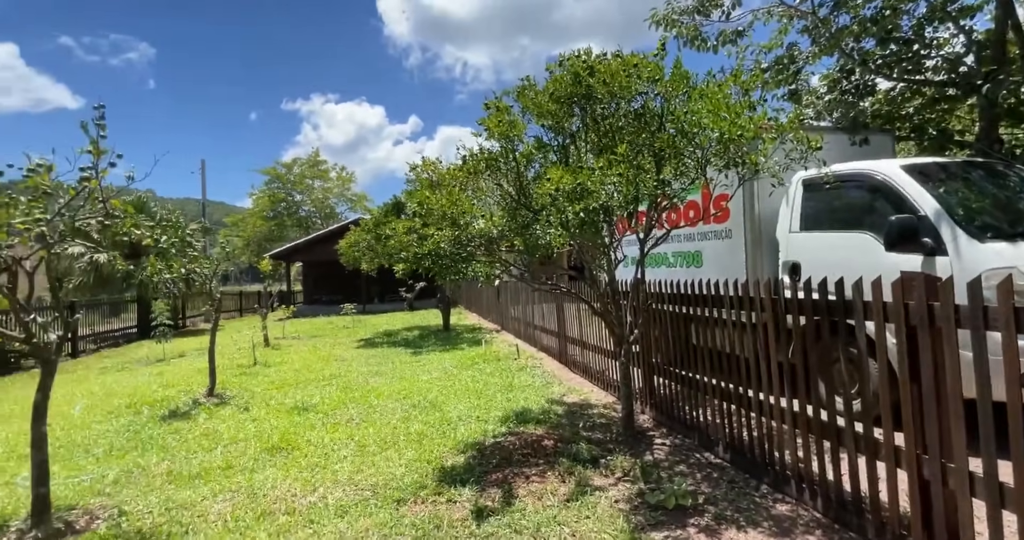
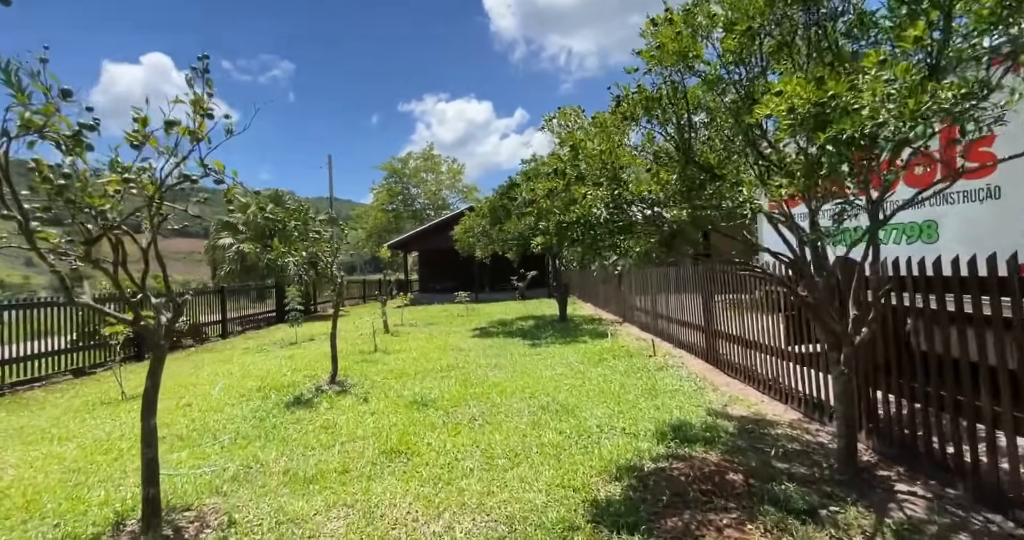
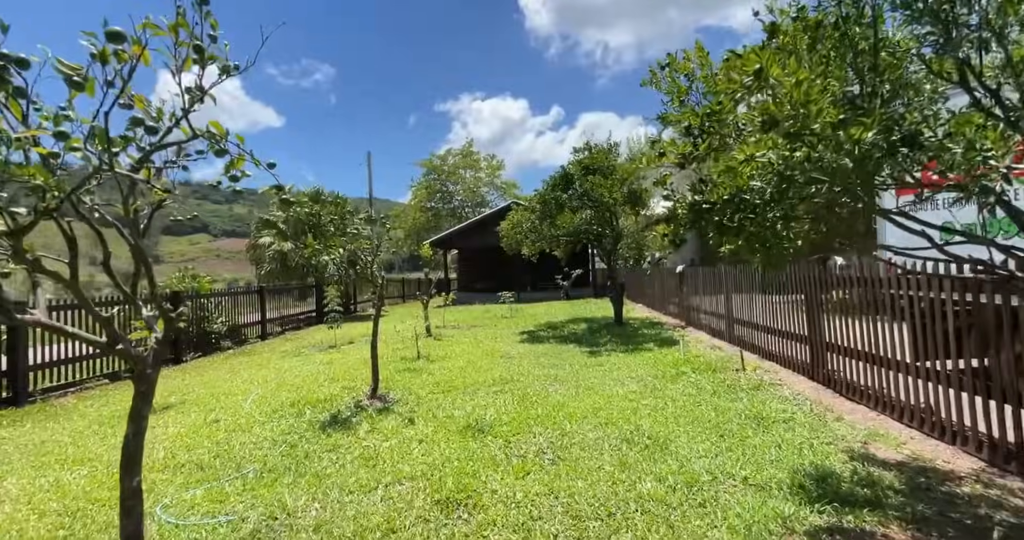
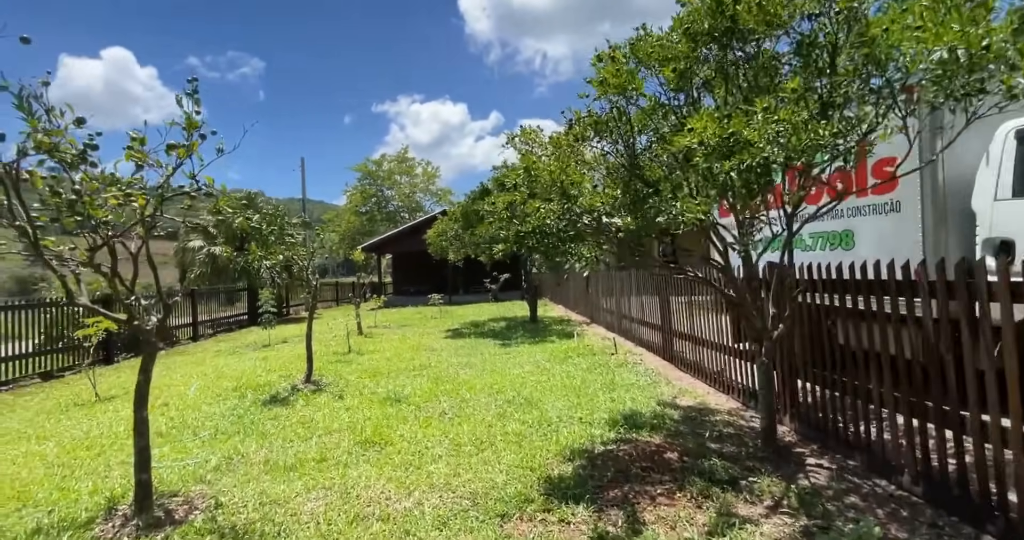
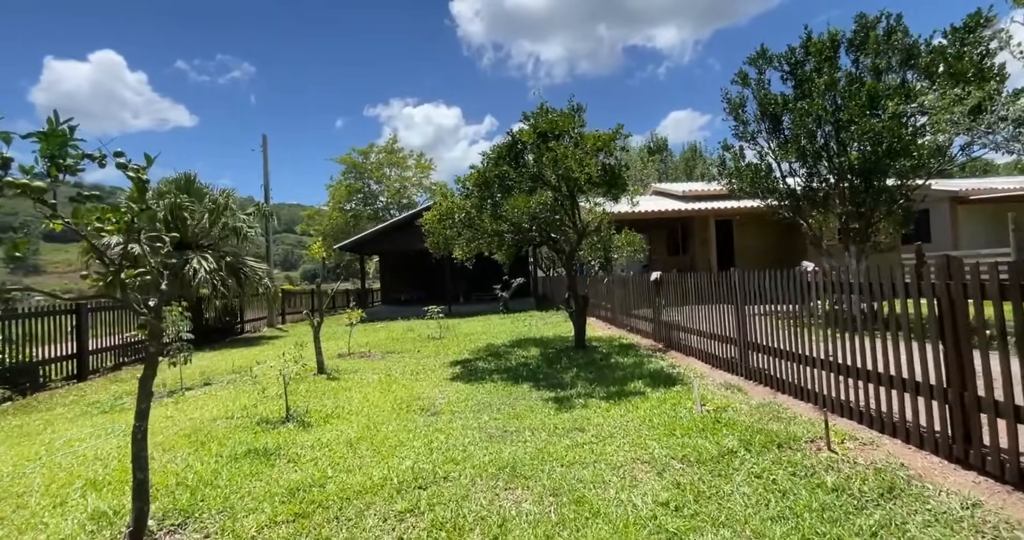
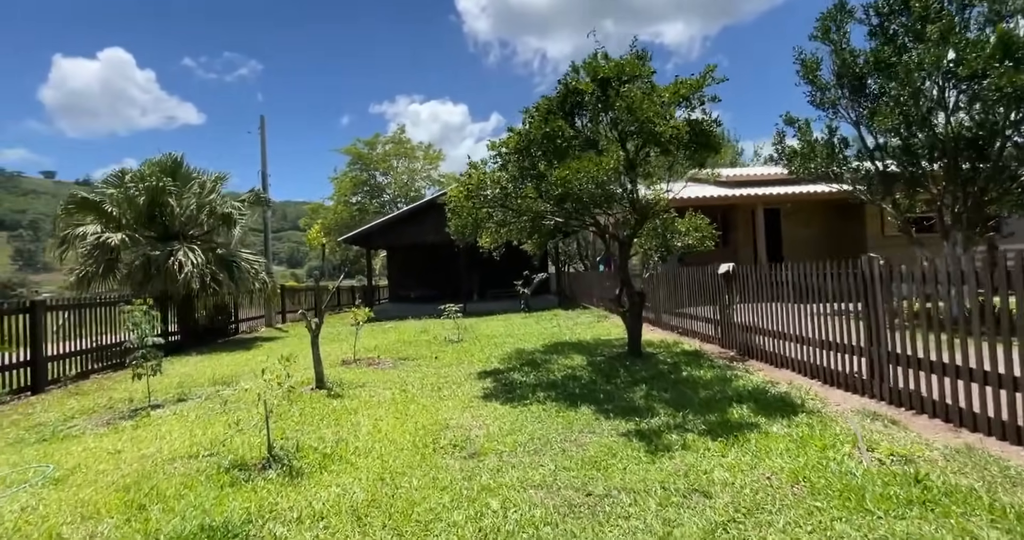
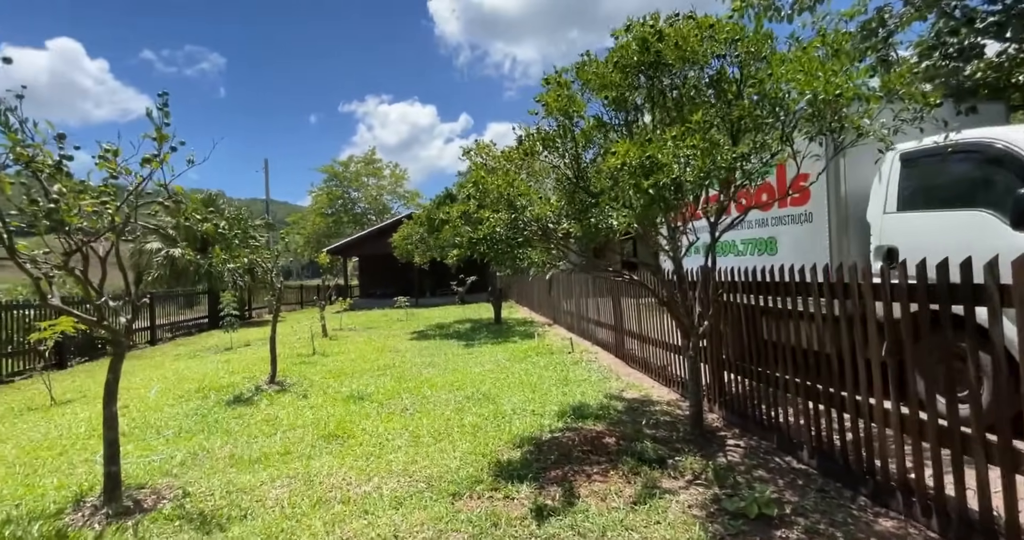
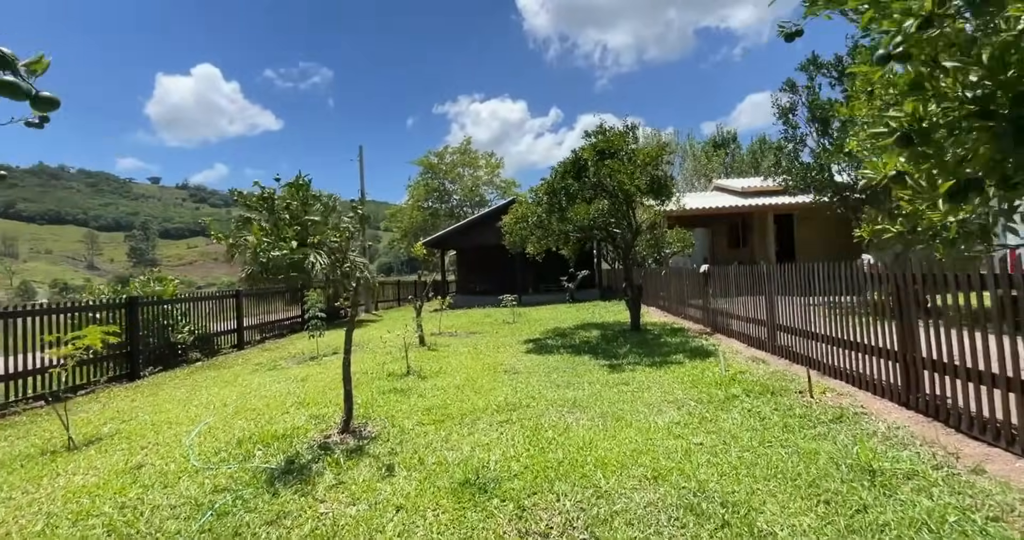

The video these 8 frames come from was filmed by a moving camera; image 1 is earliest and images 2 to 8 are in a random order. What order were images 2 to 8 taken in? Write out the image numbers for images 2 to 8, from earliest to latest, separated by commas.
7, 4, 2, 3, 8, 5, 6
